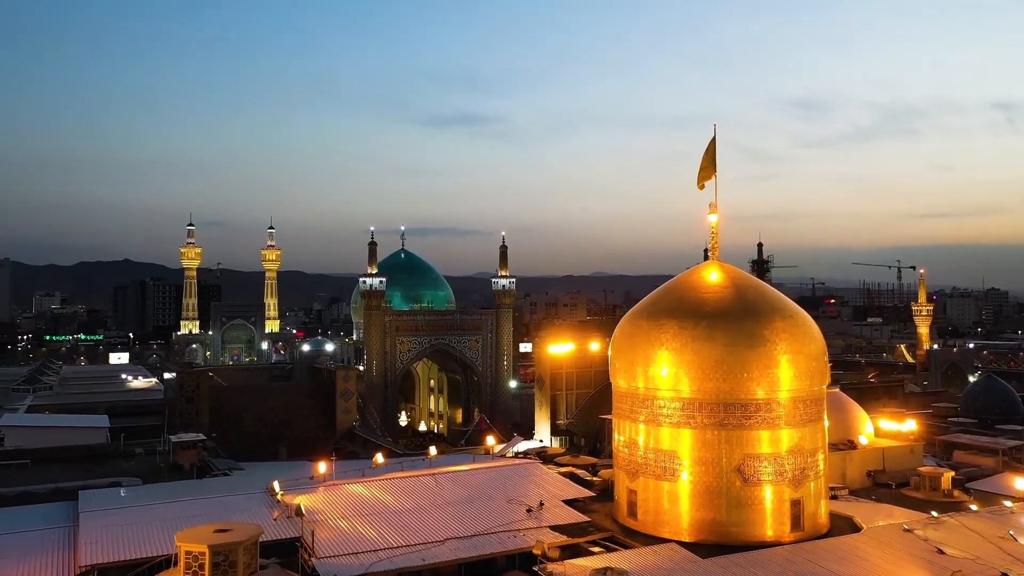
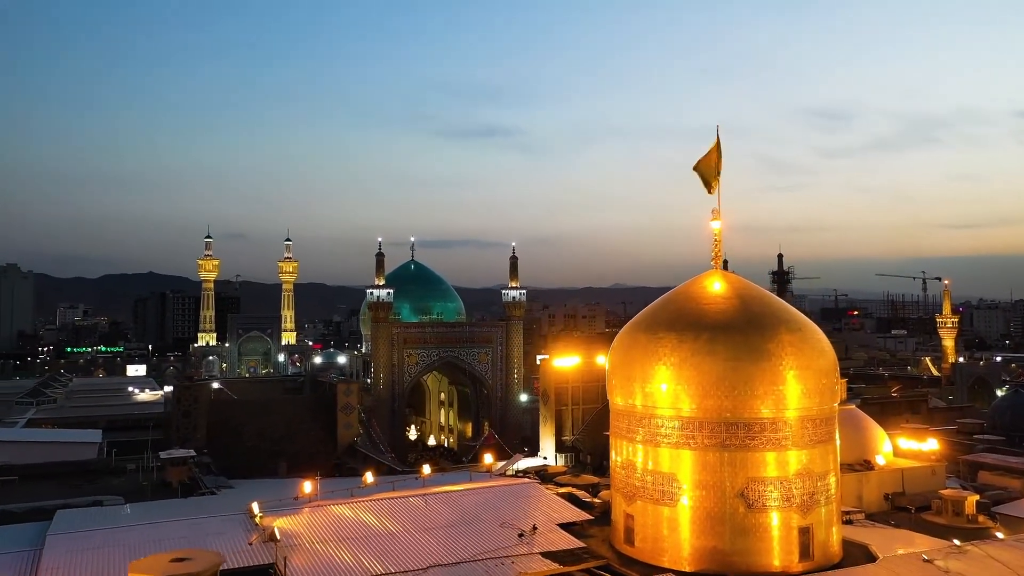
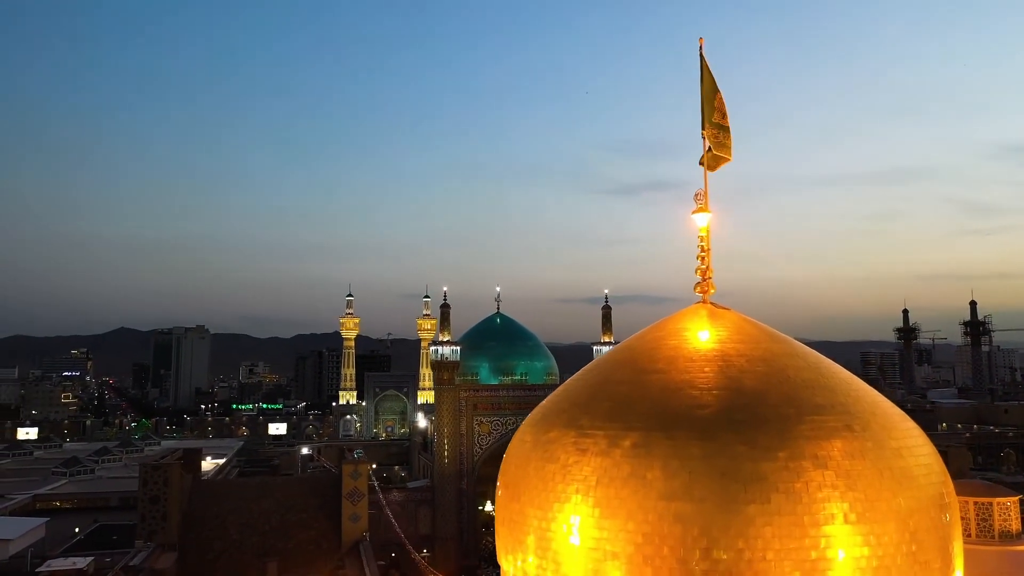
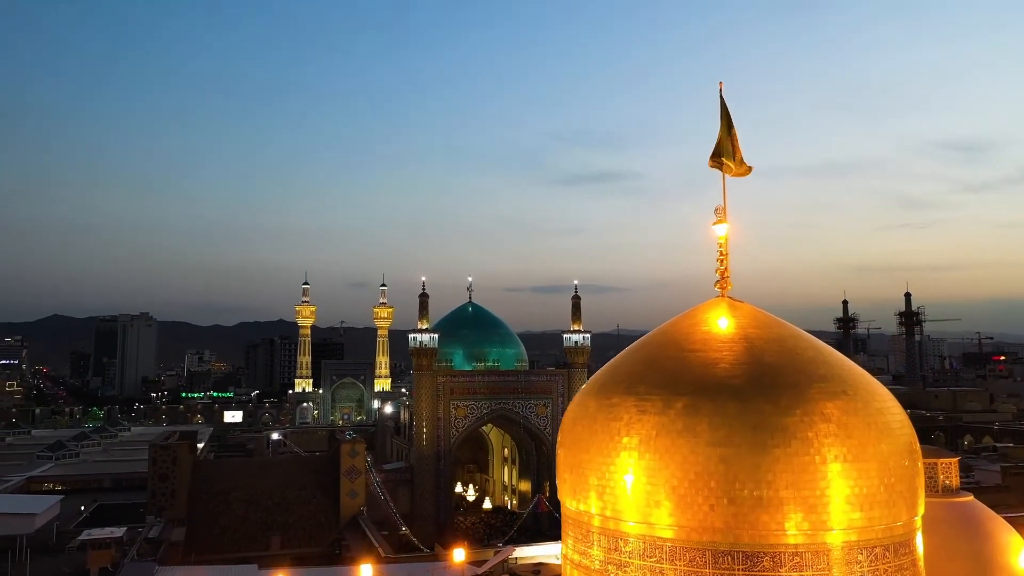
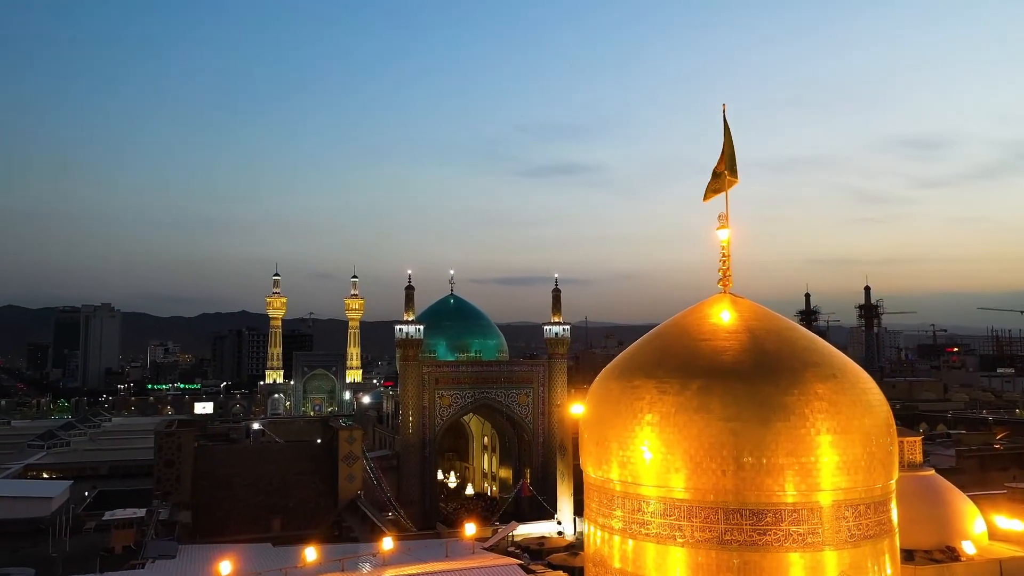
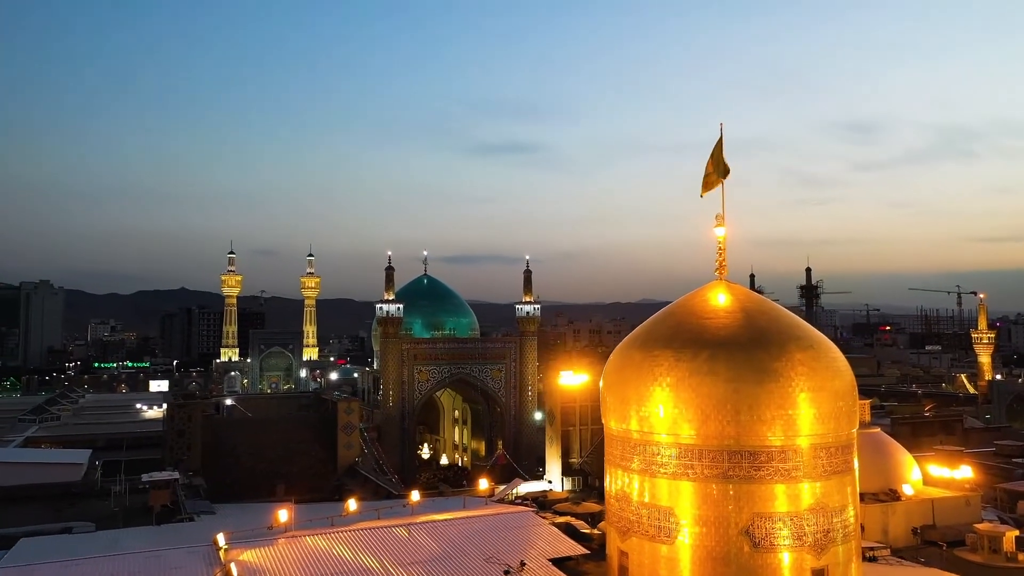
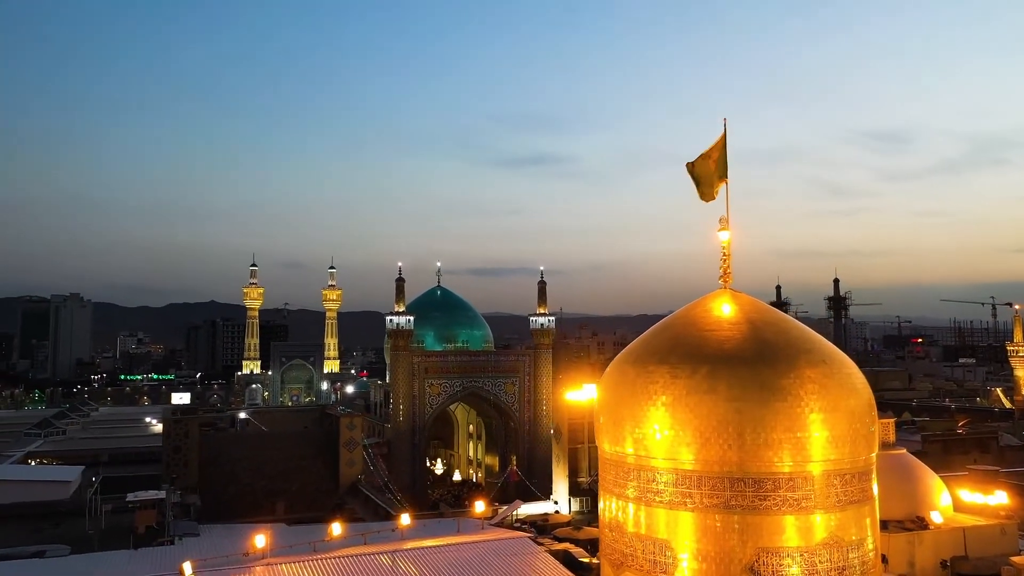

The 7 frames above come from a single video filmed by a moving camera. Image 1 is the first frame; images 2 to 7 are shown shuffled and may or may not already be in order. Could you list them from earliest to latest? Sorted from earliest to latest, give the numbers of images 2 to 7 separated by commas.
2, 6, 7, 5, 4, 3
